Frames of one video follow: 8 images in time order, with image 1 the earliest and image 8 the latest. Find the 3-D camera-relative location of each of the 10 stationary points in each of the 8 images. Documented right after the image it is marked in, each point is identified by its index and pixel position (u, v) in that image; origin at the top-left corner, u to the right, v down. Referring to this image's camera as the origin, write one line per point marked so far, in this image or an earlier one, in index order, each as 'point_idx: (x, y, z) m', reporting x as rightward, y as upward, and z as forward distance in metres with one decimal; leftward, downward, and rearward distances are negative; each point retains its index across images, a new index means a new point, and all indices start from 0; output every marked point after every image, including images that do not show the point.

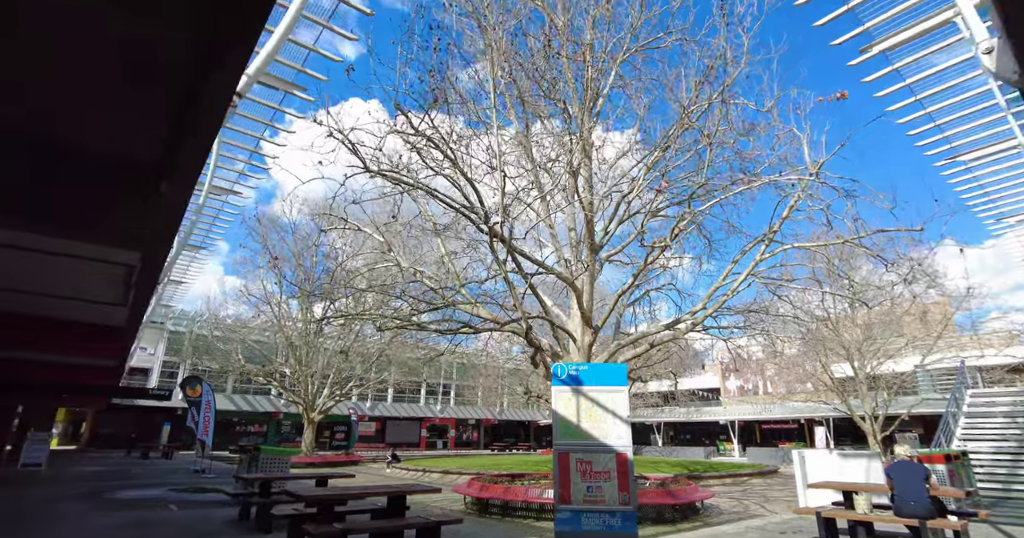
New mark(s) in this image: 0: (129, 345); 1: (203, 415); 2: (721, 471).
0: (-6.3, -1.2, +8.0) m
1: (-9.6, -4.5, +15.5) m
2: (+7.9, -7.7, +19.0) m
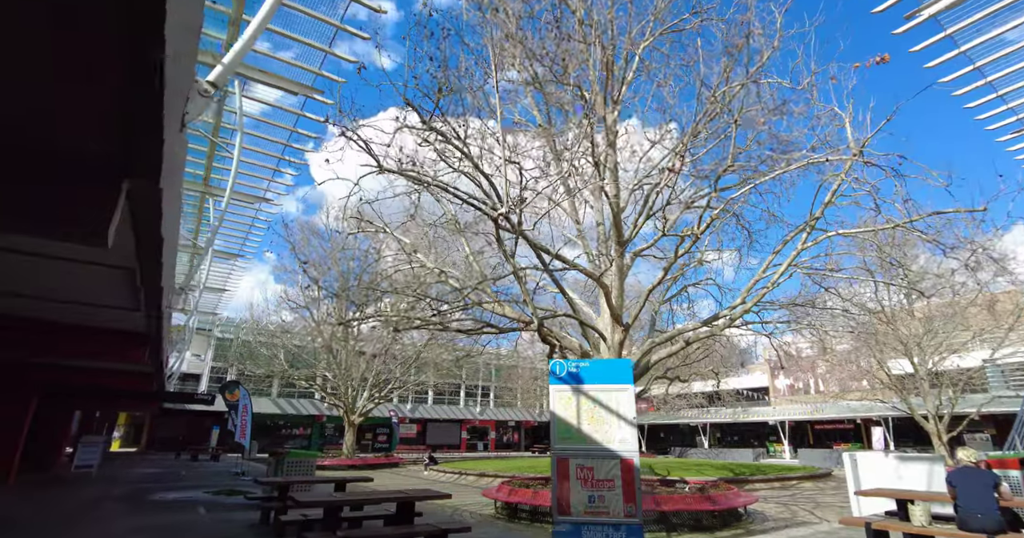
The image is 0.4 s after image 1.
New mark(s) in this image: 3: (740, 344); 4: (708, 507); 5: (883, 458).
0: (-6.0, -1.3, +8.2) m
1: (-8.6, -4.7, +15.9) m
2: (+9.2, -7.4, +18.0) m
3: (+7.6, -2.4, +16.4) m
4: (+3.7, -4.5, +9.5) m
5: (+7.4, -3.8, +10.0) m
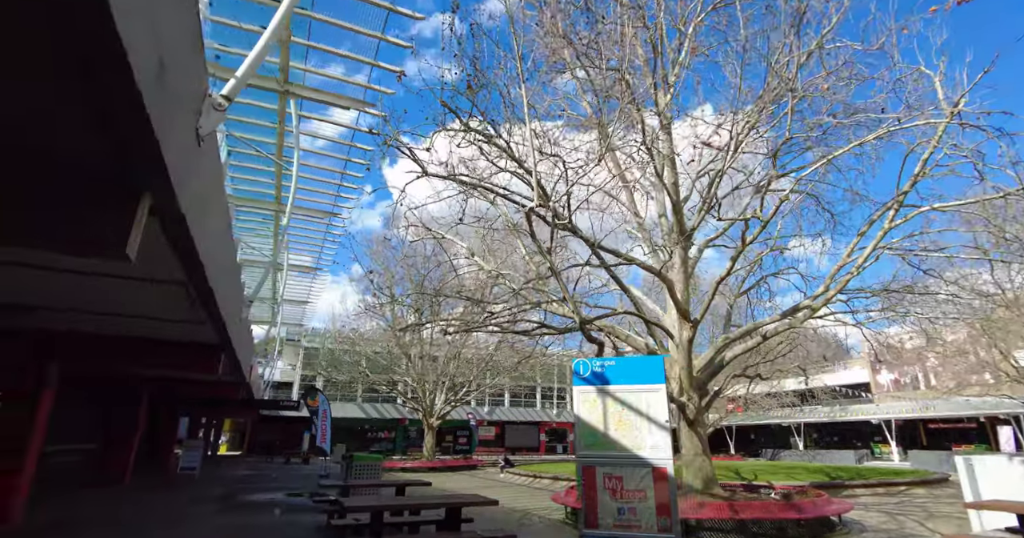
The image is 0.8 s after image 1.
0: (-5.1, -1.6, +8.8) m
1: (-6.4, -5.1, +16.8) m
2: (+11.7, -6.9, +16.3) m
3: (+9.6, -2.0, +14.9) m
4: (+4.9, -4.3, +8.7) m
5: (+8.5, -3.3, +8.6) m
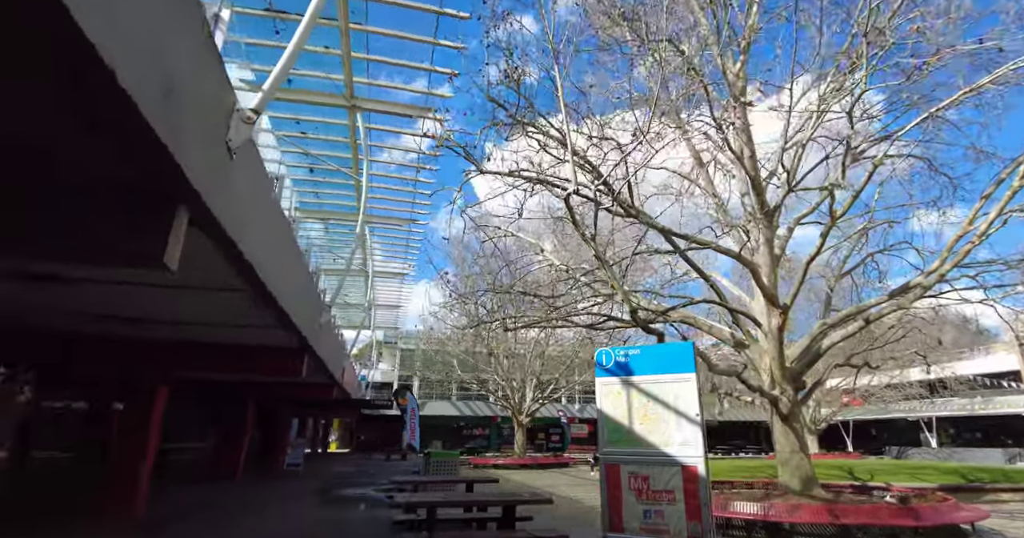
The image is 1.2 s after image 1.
0: (-3.9, -1.8, +9.5) m
1: (-3.6, -5.3, +17.5) m
2: (+14.2, -6.0, +13.9) m
3: (+11.7, -1.2, +13.0) m
4: (+6.1, -3.9, +7.6) m
5: (+9.6, -2.7, +6.9) m
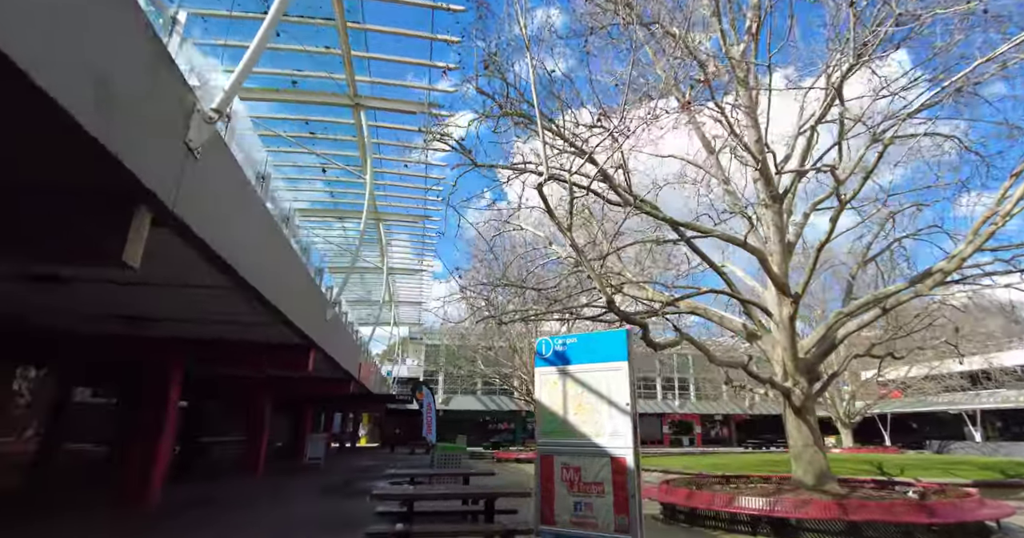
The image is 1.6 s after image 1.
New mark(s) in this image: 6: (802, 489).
0: (-3.9, -1.7, +9.7) m
1: (-3.0, -5.2, +17.7) m
2: (+14.6, -5.5, +13.1) m
3: (+11.9, -0.8, +12.2) m
4: (+6.0, -3.6, +7.2) m
5: (+9.4, -2.4, +6.4) m
6: (+5.4, -4.1, +9.2) m
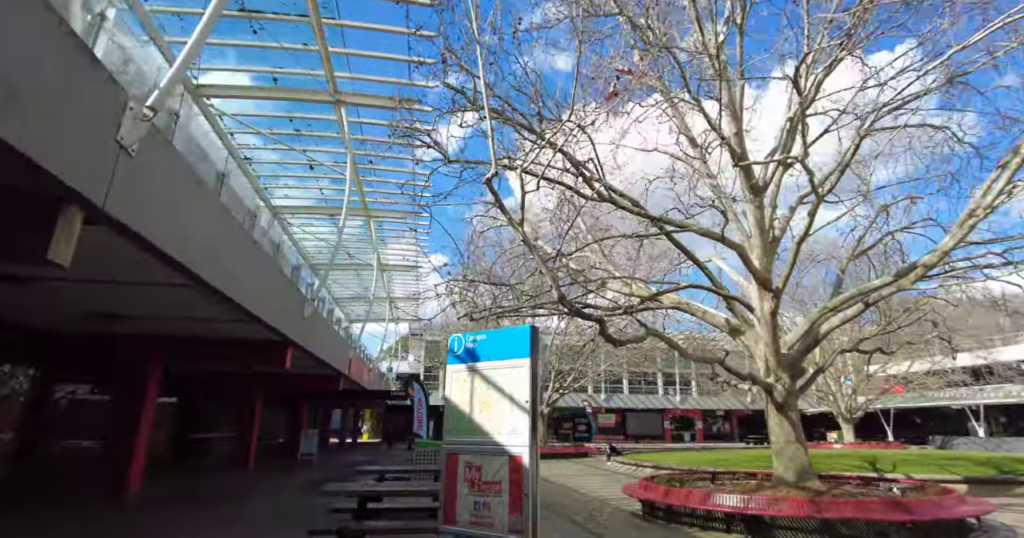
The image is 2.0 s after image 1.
0: (-4.3, -1.7, +9.7) m
1: (-3.3, -5.0, +17.7) m
2: (+14.2, -5.3, +12.9) m
3: (+11.5, -0.7, +12.0) m
4: (+5.6, -3.6, +7.1) m
5: (+9.0, -2.3, +6.2) m
6: (+4.9, -4.0, +9.1) m
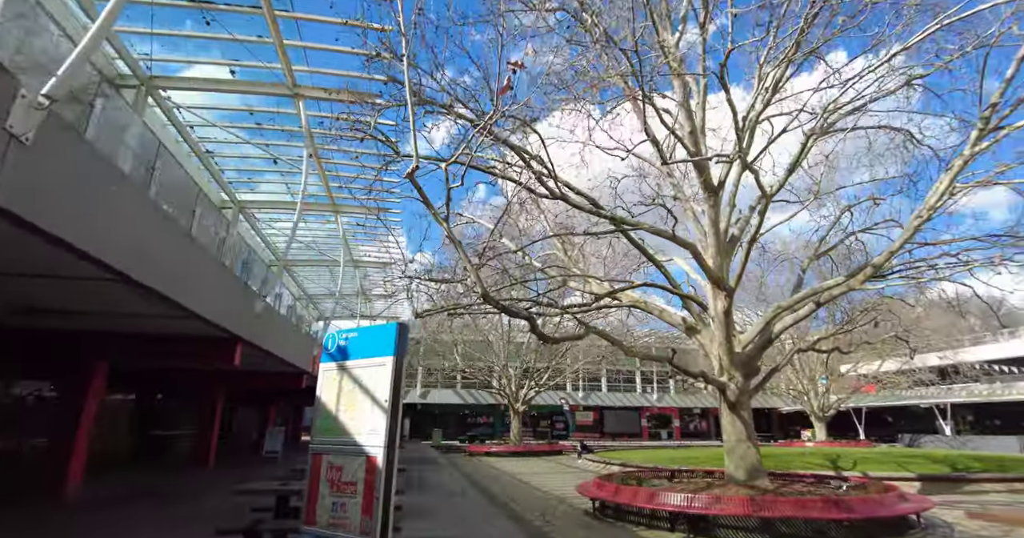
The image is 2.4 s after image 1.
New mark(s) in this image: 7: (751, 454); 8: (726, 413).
0: (-5.2, -1.6, +9.5) m
1: (-4.4, -4.9, +17.6) m
2: (+13.2, -5.4, +13.2) m
3: (+10.5, -0.7, +12.2) m
4: (+4.7, -3.6, +7.2) m
5: (+8.2, -2.4, +6.3) m
6: (+4.0, -3.9, +9.2) m
7: (+4.4, -3.4, +9.3) m
8: (+4.2, -2.8, +9.7) m
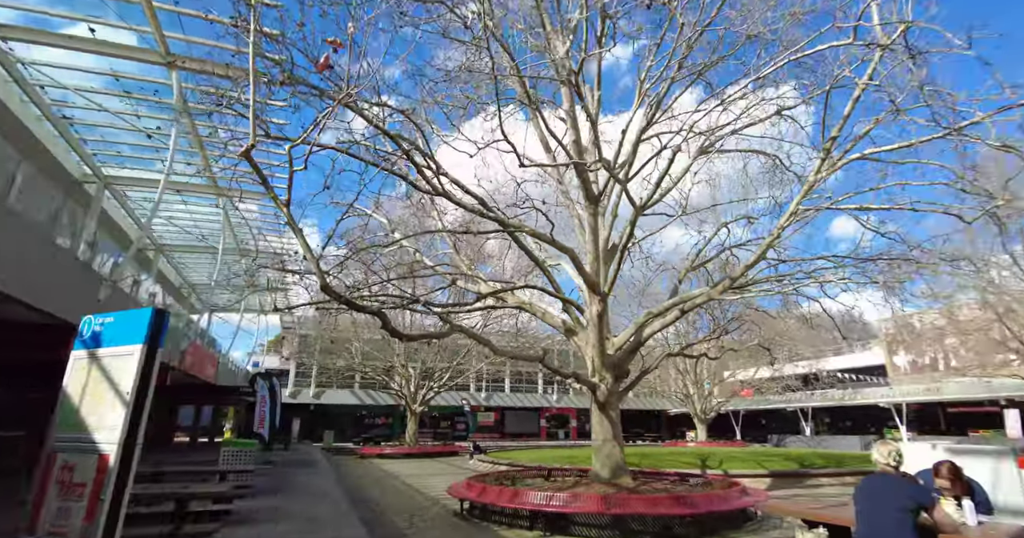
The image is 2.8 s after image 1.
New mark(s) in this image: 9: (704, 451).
0: (-7.4, -1.2, +8.5) m
1: (-8.1, -4.6, +16.6) m
2: (+10.0, -5.9, +15.0) m
3: (+7.7, -1.2, +13.6) m
4: (+2.6, -3.7, +7.7) m
5: (+6.2, -2.7, +7.4) m
6: (+1.6, -4.1, +9.6) m
7: (+2.0, -3.6, +9.8) m
8: (+1.7, -2.9, +10.1) m
9: (+7.3, -6.9, +18.8) m
